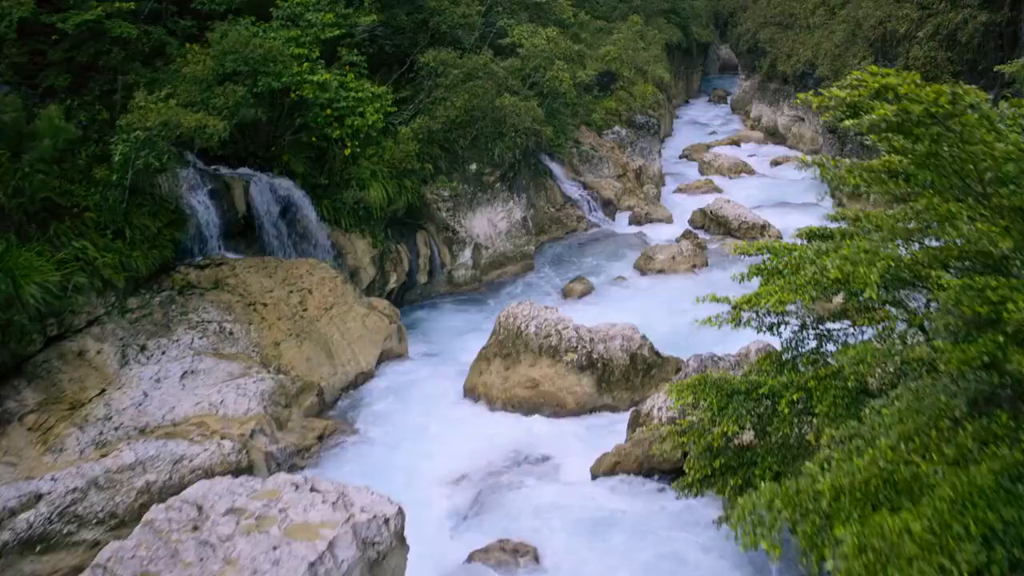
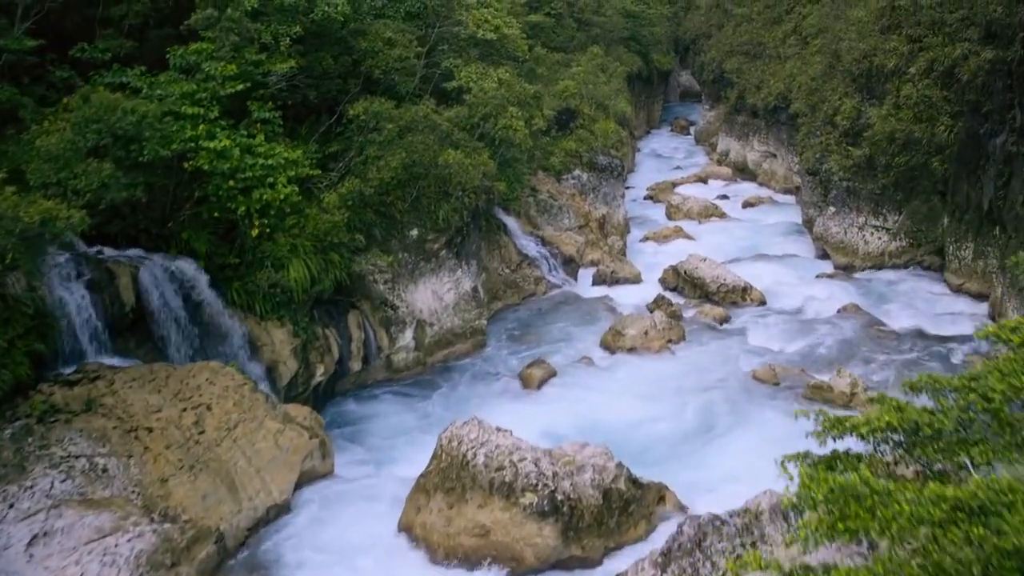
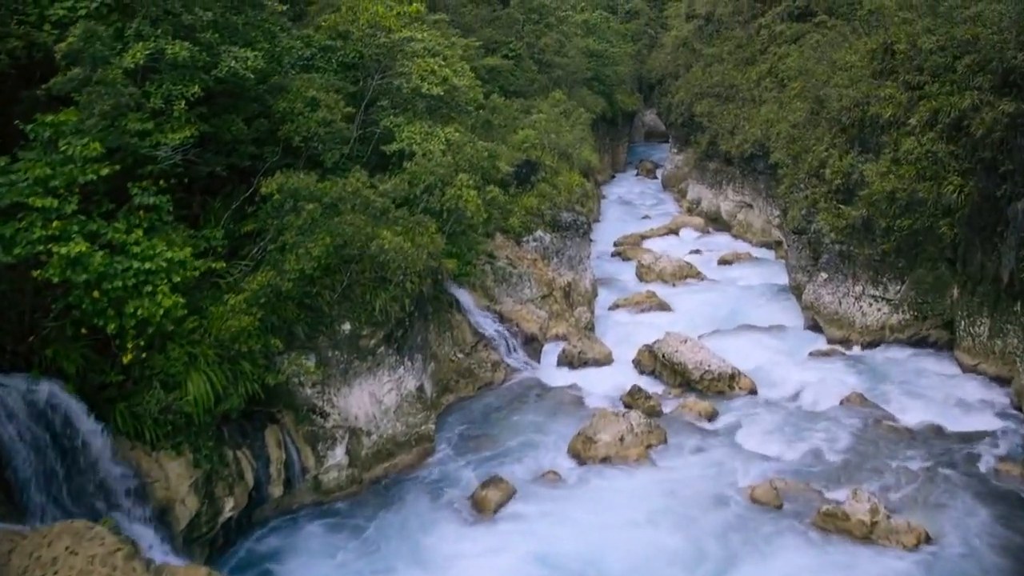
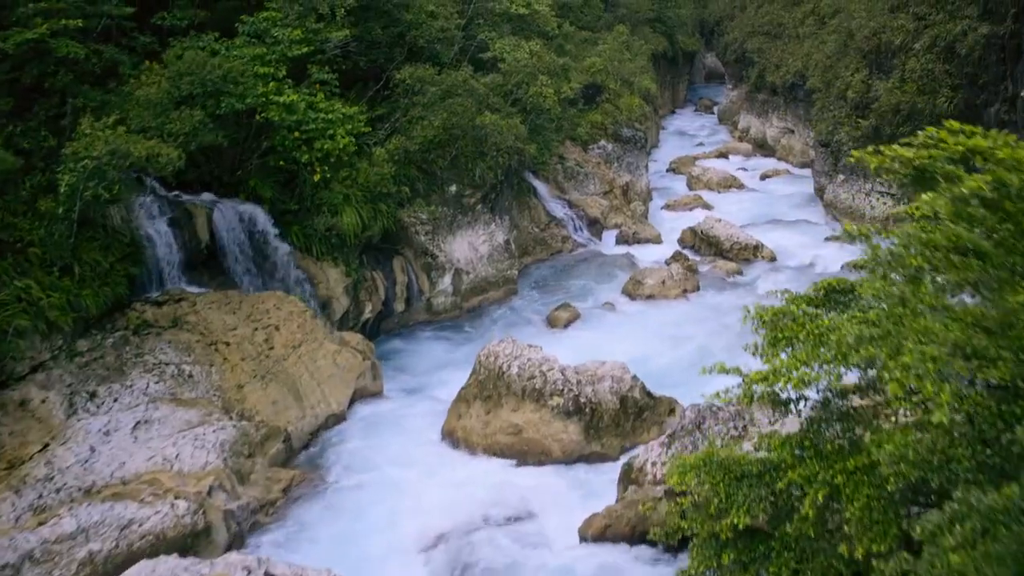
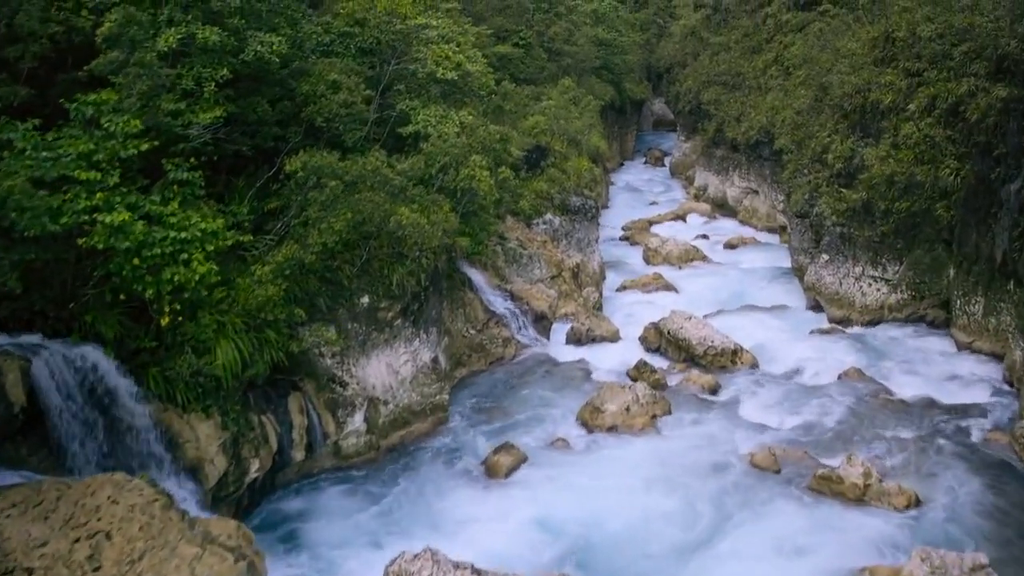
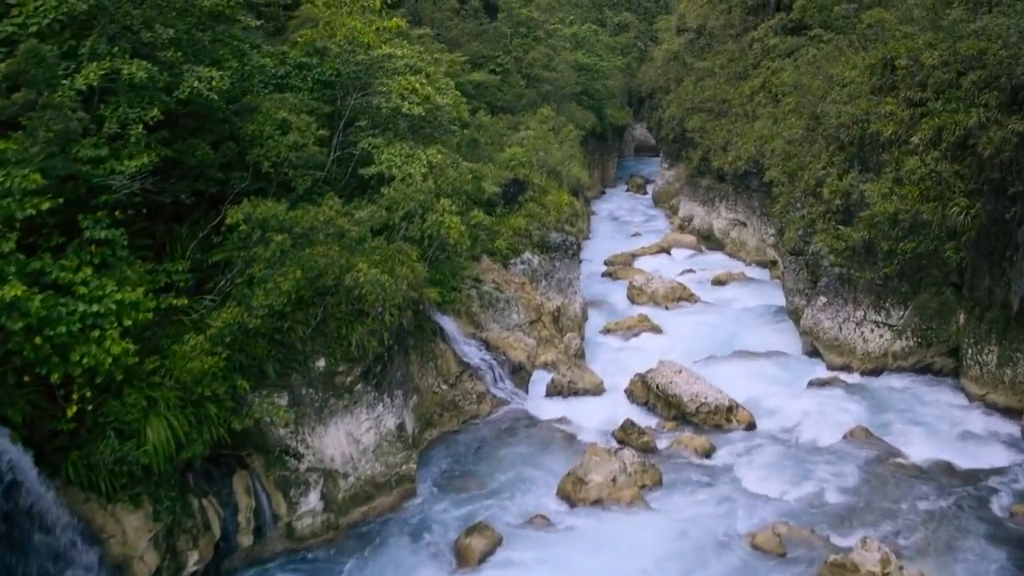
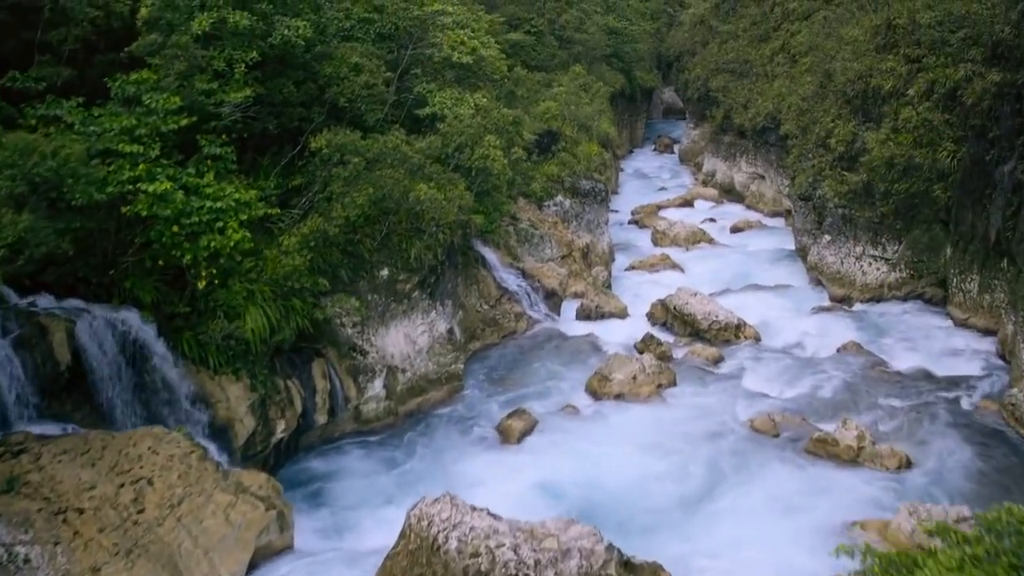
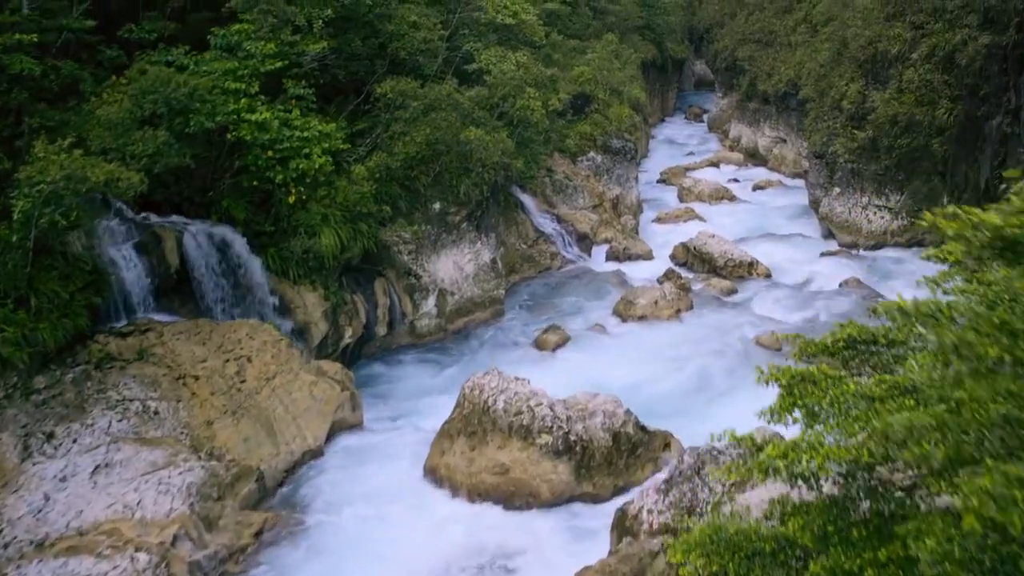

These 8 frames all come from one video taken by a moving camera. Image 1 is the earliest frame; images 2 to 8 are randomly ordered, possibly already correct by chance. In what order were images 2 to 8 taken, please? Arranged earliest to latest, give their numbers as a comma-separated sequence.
4, 8, 2, 7, 5, 3, 6
